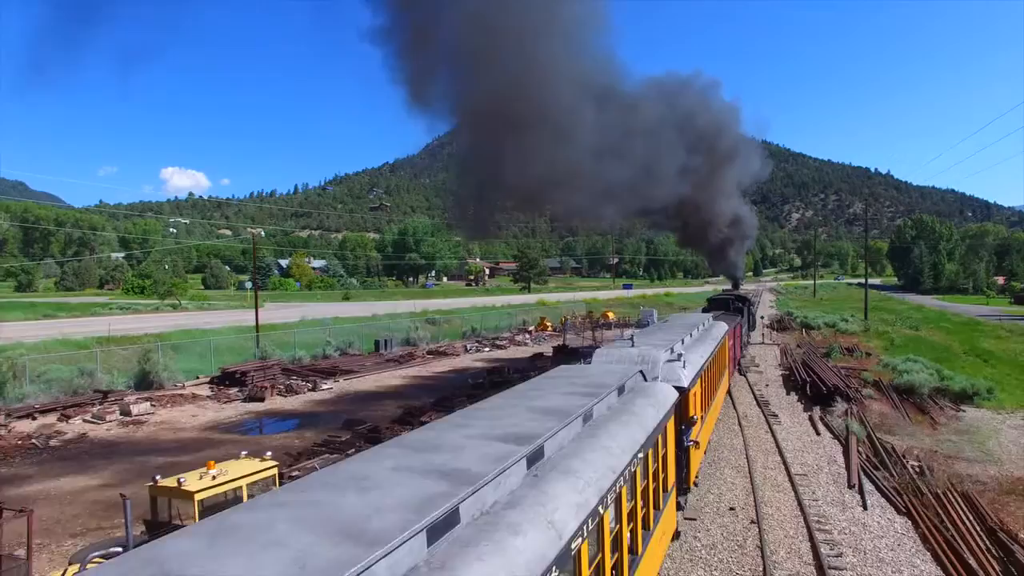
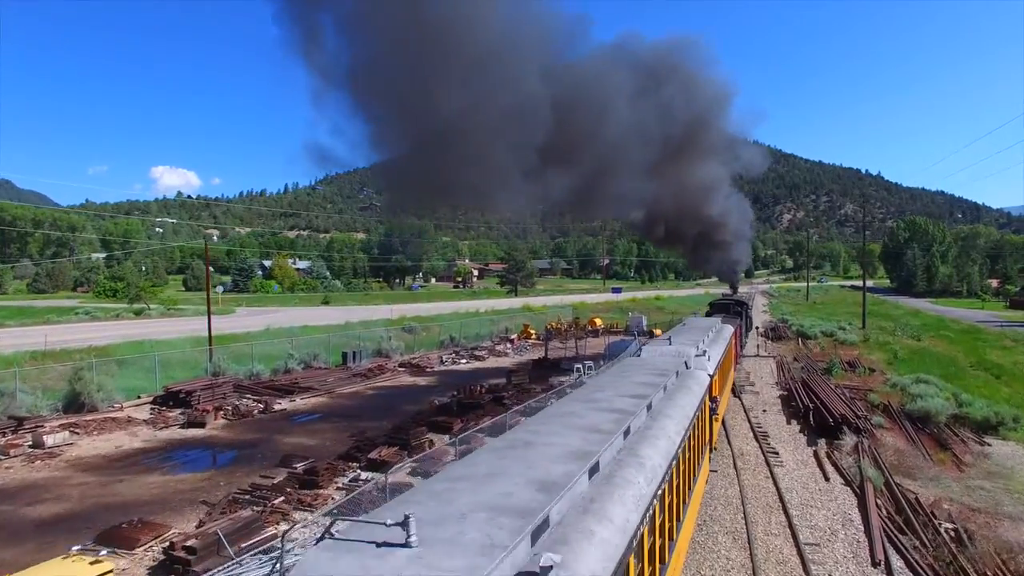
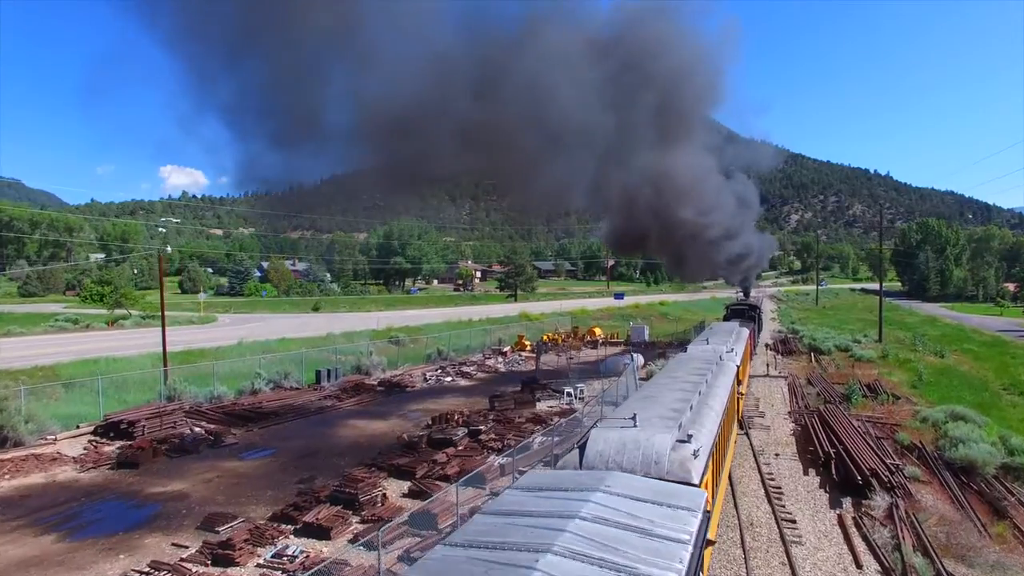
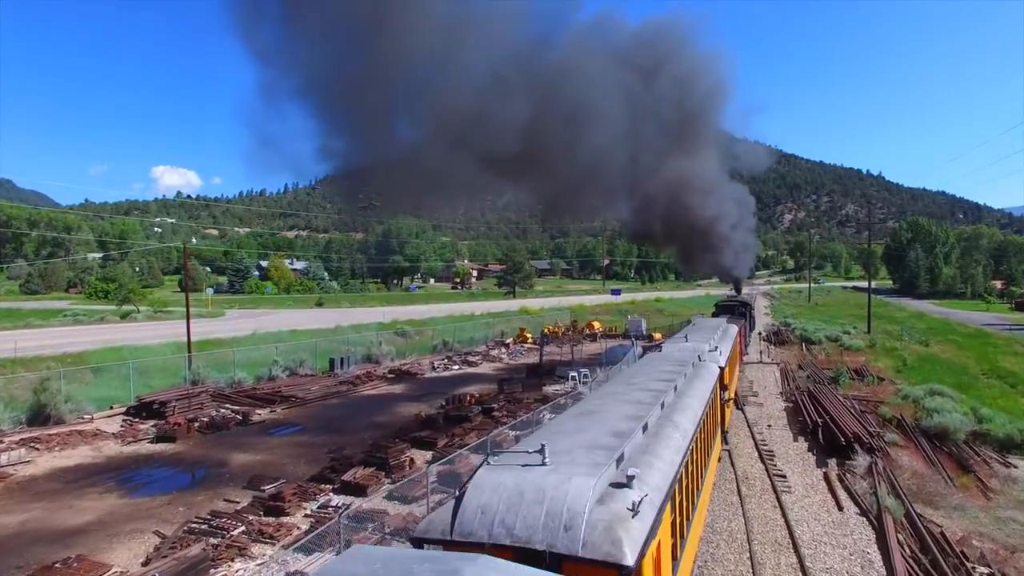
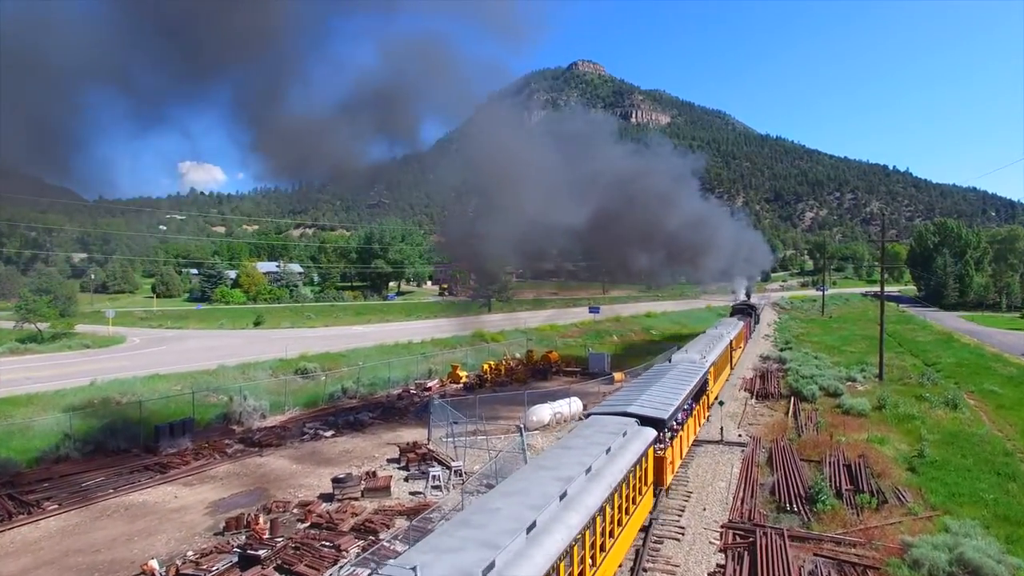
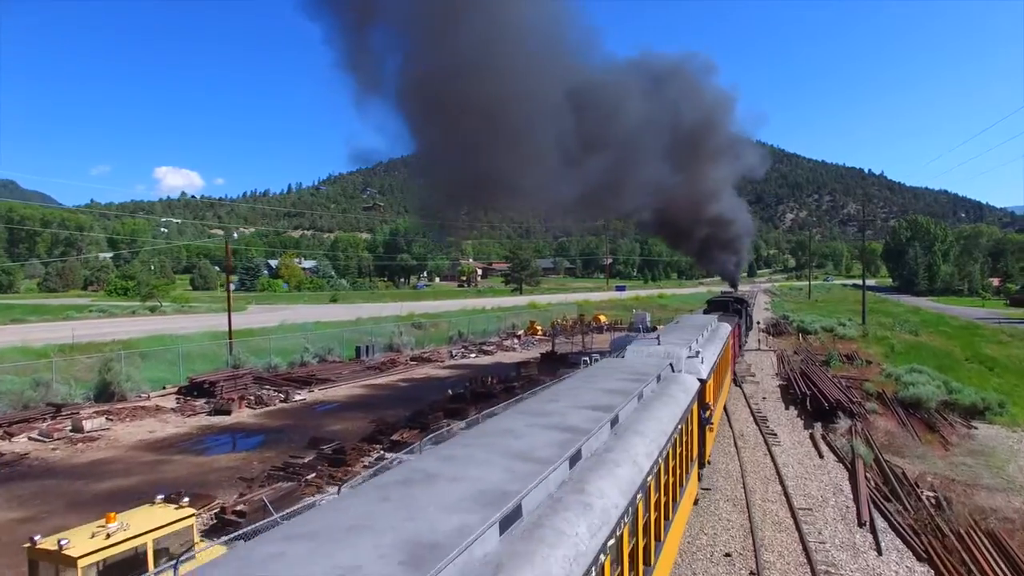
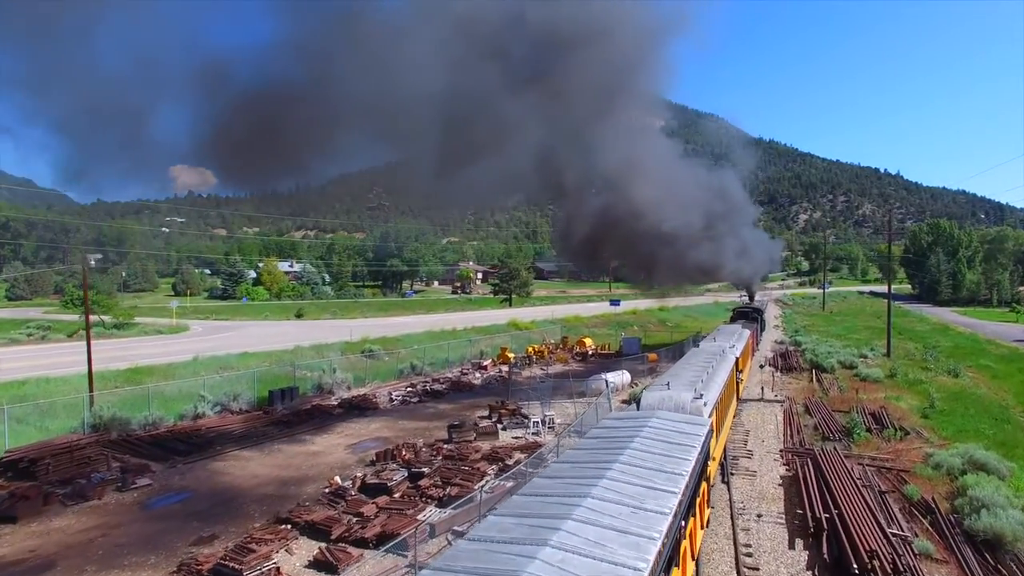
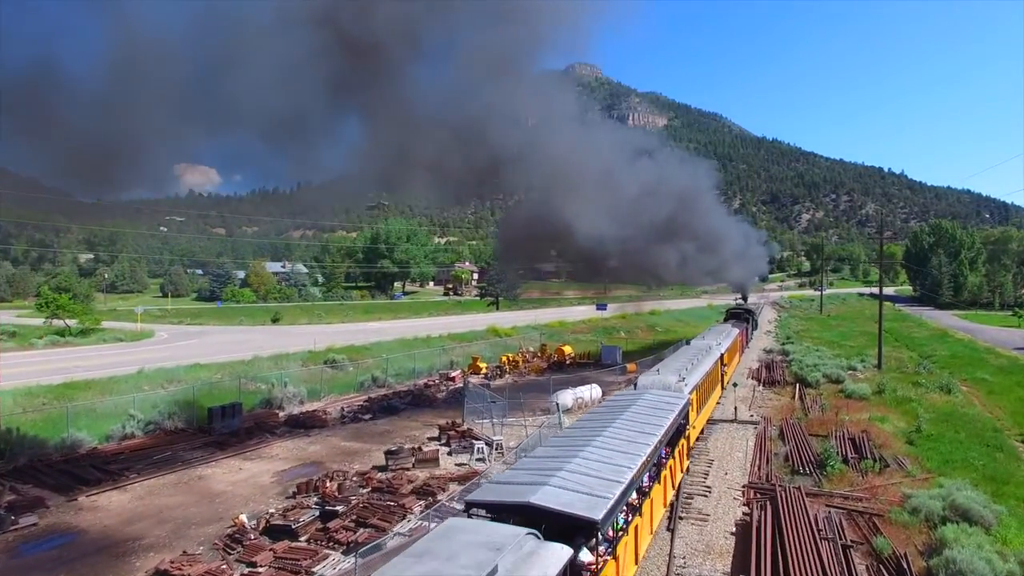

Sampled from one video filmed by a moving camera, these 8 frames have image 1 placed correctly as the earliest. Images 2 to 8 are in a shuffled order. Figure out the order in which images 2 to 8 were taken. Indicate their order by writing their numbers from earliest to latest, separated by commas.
6, 2, 4, 3, 7, 8, 5
